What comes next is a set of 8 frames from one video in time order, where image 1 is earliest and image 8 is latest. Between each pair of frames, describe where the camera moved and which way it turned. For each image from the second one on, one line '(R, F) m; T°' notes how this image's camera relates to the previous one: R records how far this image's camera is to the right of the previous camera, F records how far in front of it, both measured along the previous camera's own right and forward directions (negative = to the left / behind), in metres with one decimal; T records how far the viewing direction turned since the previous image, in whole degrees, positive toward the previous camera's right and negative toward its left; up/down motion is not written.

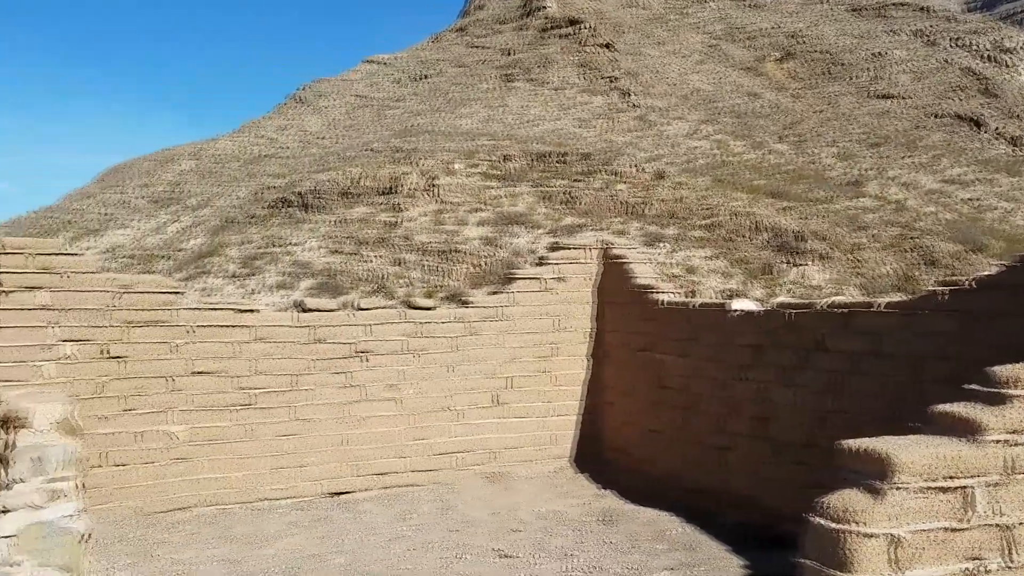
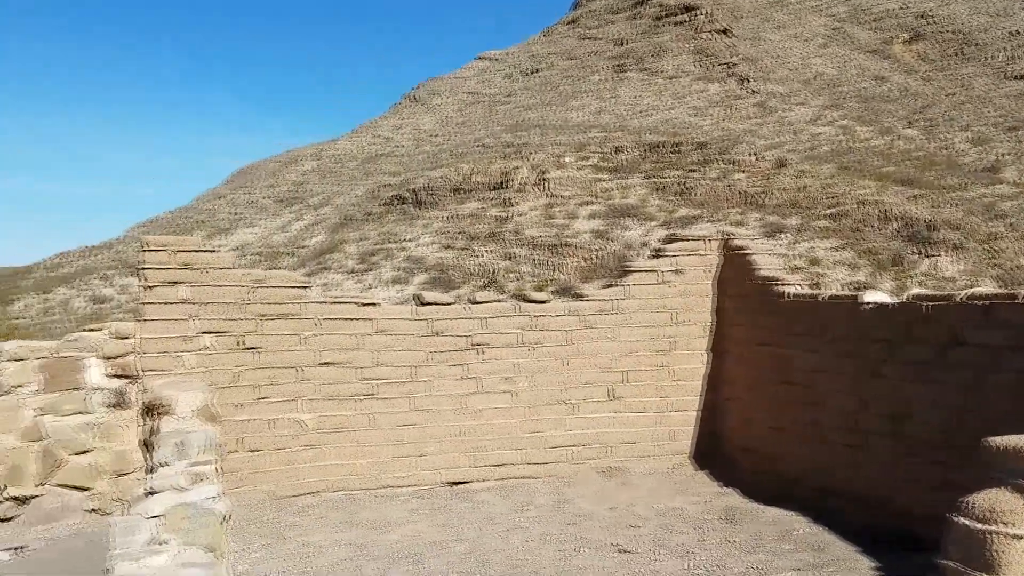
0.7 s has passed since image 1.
(-0.3, 0.0) m; -7°
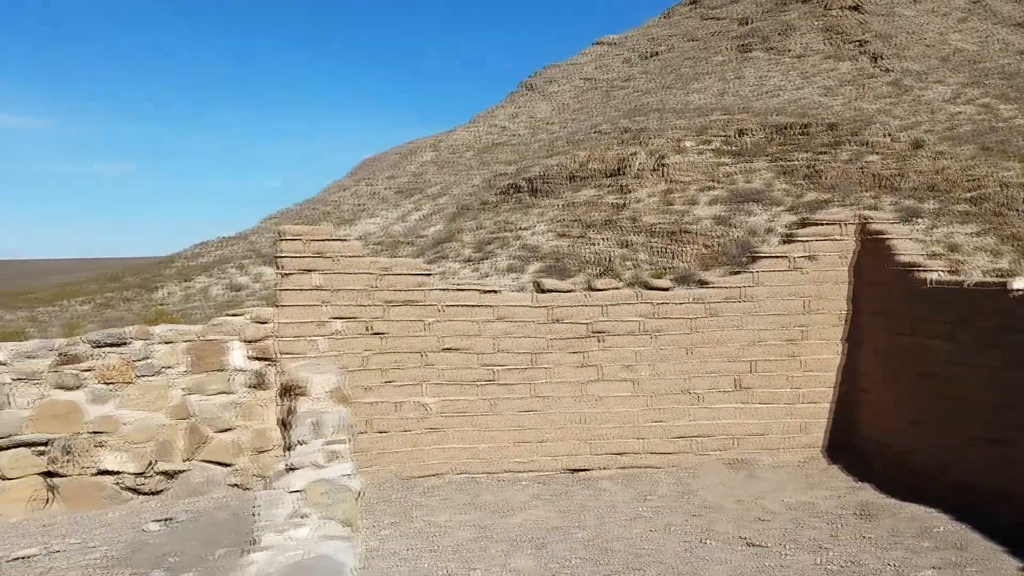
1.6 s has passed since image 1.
(-0.4, 0.0) m; -6°
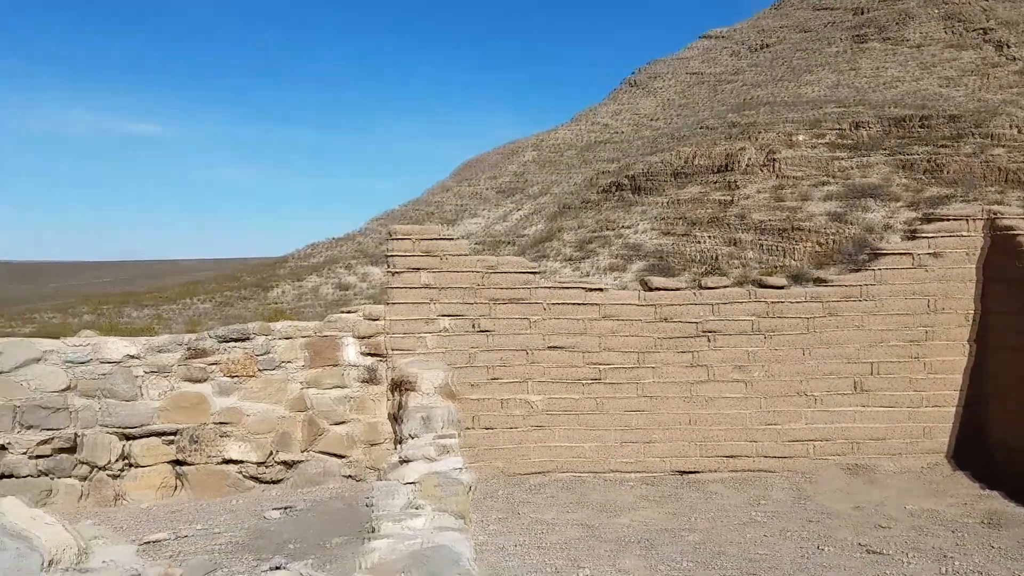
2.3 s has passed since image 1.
(-0.4, -0.1) m; -5°
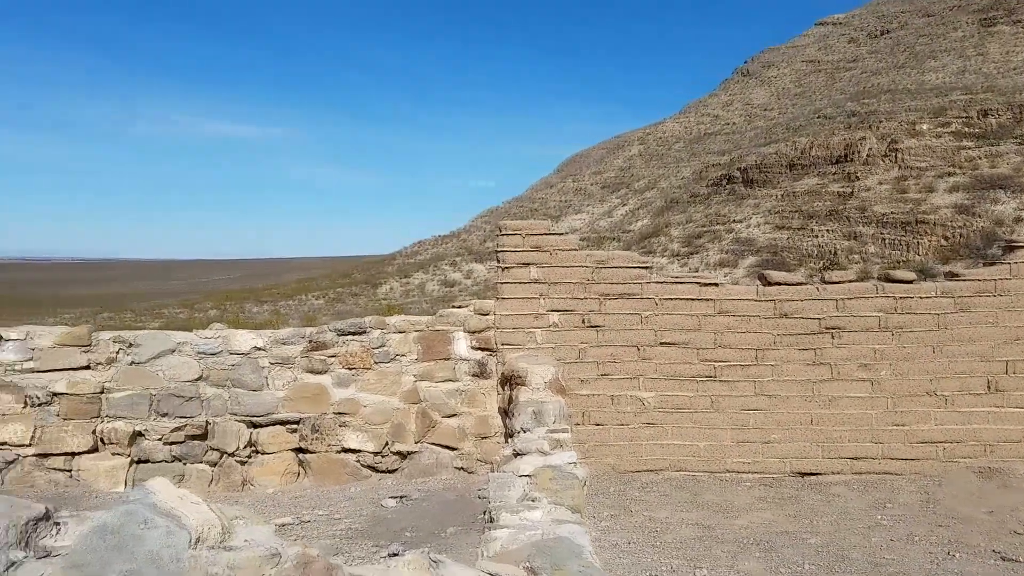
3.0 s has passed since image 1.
(-0.4, 0.0) m; -5°
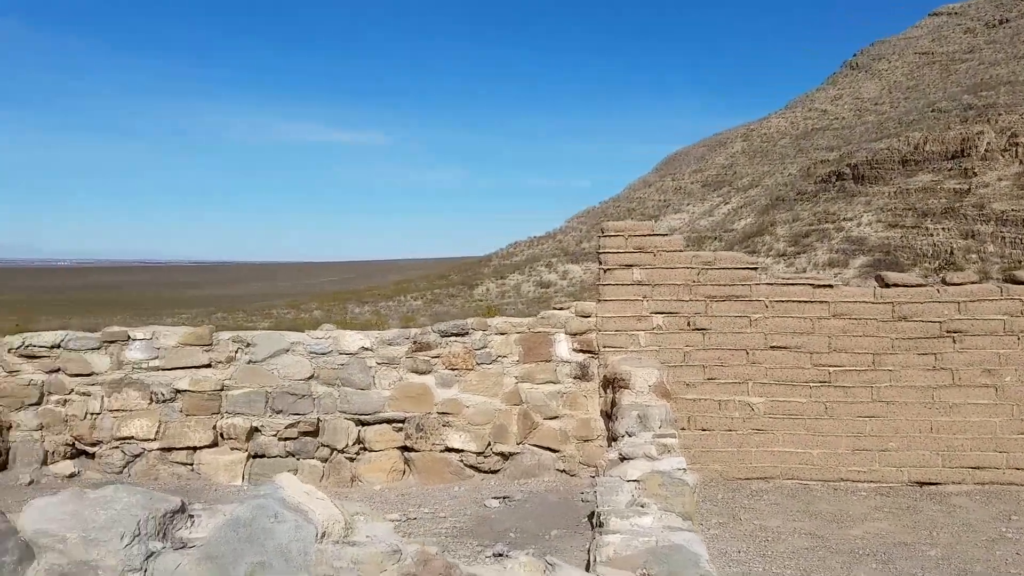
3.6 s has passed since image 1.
(-0.4, 0.0) m; -5°
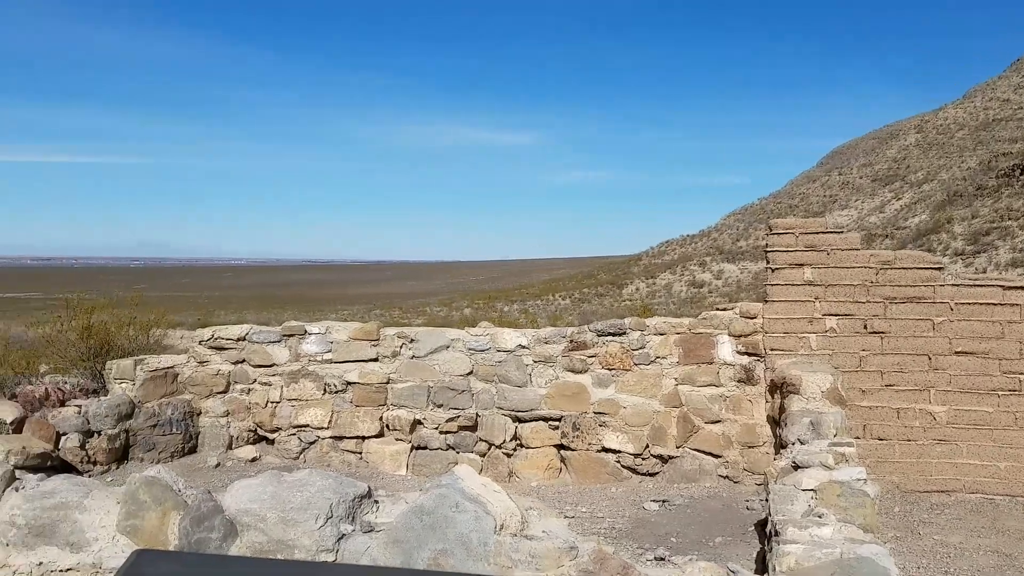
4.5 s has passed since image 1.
(-0.6, 0.0) m; -8°
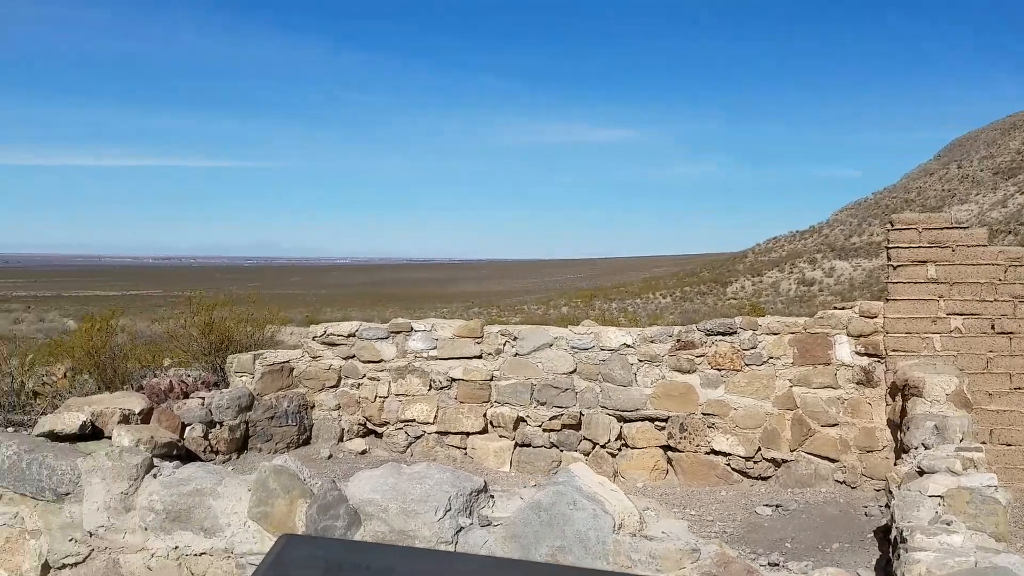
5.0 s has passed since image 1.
(-0.4, 0.0) m; -5°
